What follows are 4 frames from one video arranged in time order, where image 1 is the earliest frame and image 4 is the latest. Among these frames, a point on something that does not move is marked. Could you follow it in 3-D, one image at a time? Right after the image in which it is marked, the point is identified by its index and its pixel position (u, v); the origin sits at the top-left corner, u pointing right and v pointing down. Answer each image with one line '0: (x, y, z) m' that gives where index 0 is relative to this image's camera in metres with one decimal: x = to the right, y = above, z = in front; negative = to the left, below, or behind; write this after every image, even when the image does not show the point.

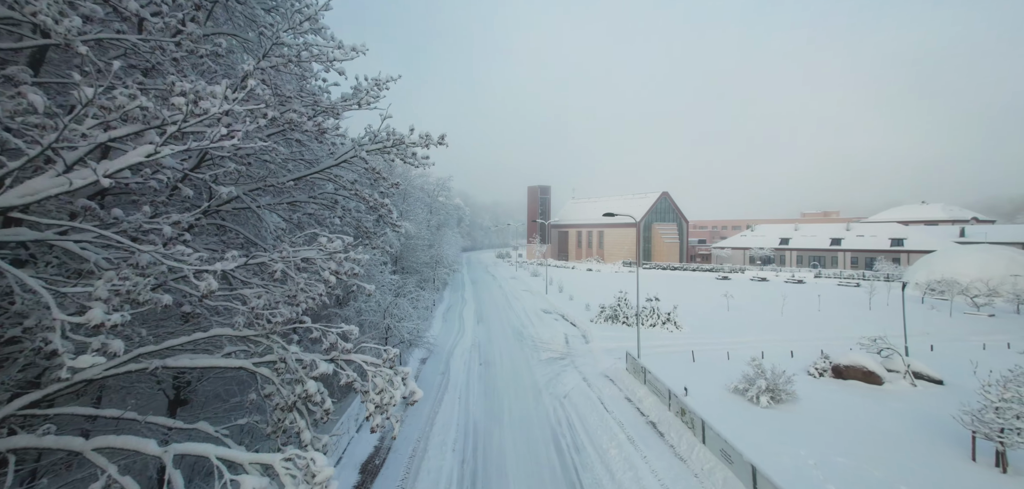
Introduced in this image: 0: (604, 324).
0: (+4.4, -3.9, +19.5) m
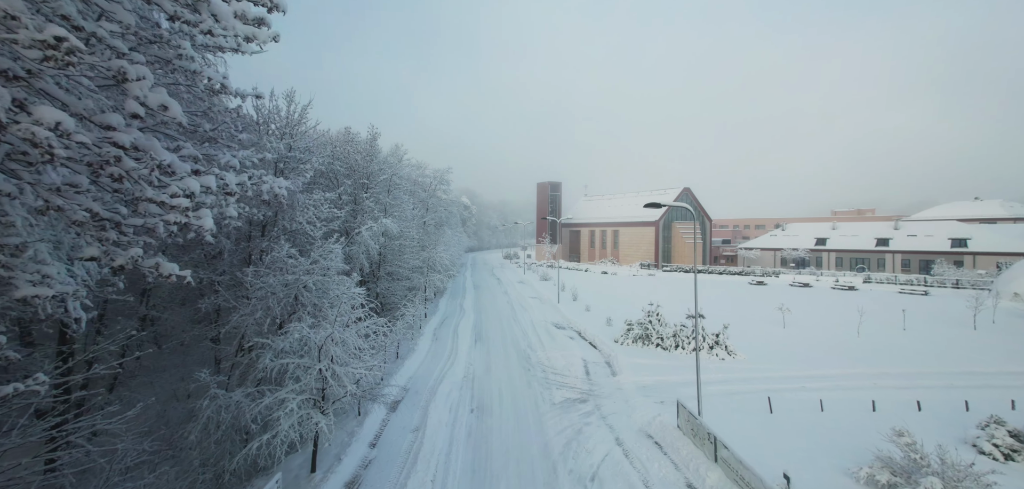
0: (+4.6, -3.9, +15.6) m
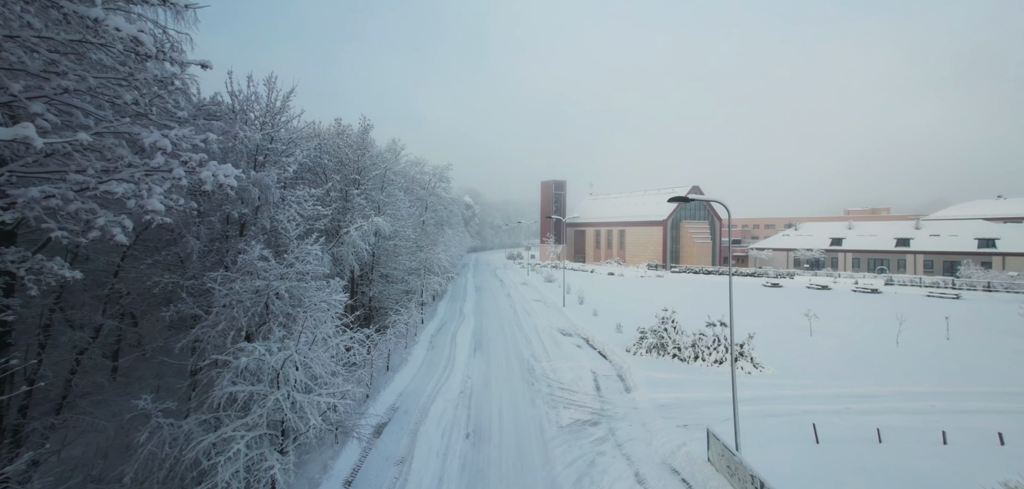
0: (+4.6, -3.9, +14.2) m
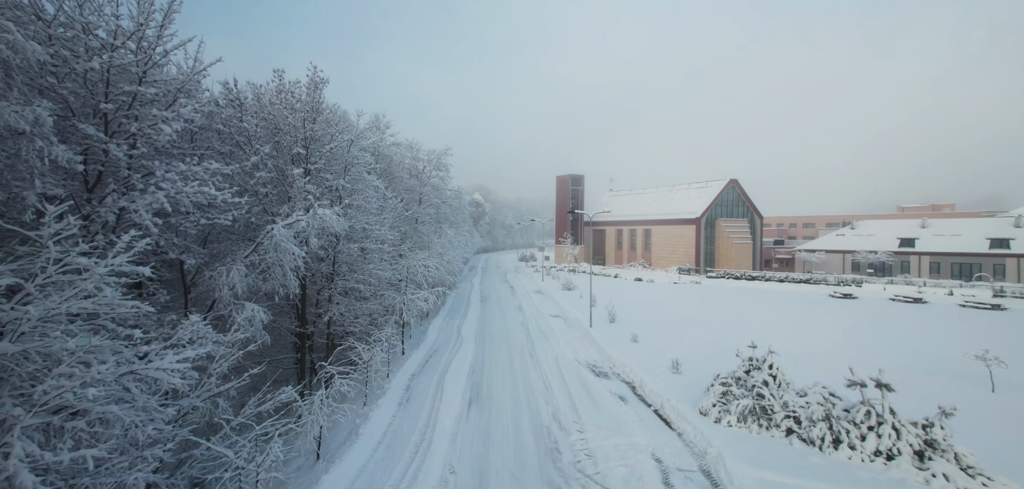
0: (+4.9, -4.1, +8.7) m
